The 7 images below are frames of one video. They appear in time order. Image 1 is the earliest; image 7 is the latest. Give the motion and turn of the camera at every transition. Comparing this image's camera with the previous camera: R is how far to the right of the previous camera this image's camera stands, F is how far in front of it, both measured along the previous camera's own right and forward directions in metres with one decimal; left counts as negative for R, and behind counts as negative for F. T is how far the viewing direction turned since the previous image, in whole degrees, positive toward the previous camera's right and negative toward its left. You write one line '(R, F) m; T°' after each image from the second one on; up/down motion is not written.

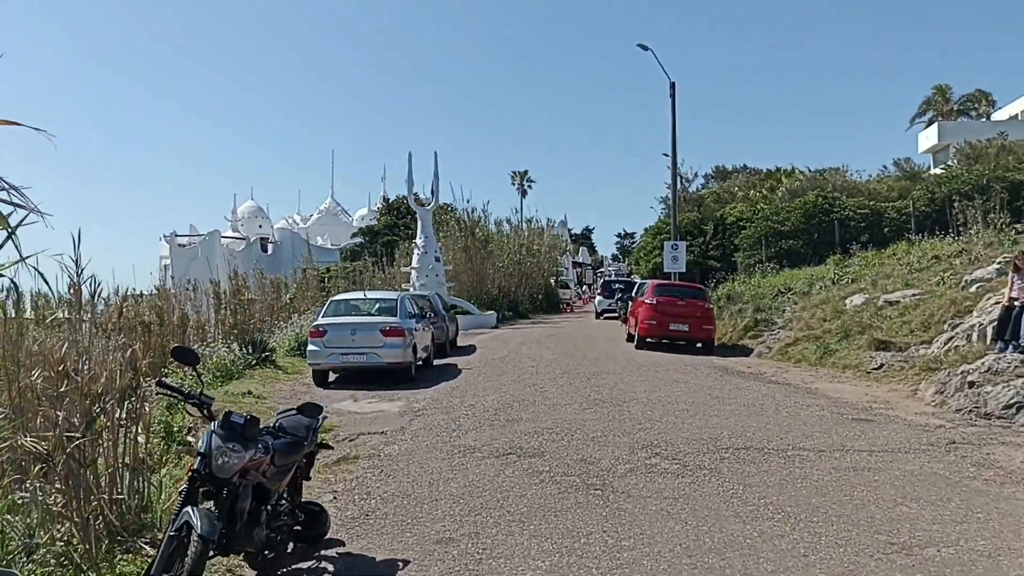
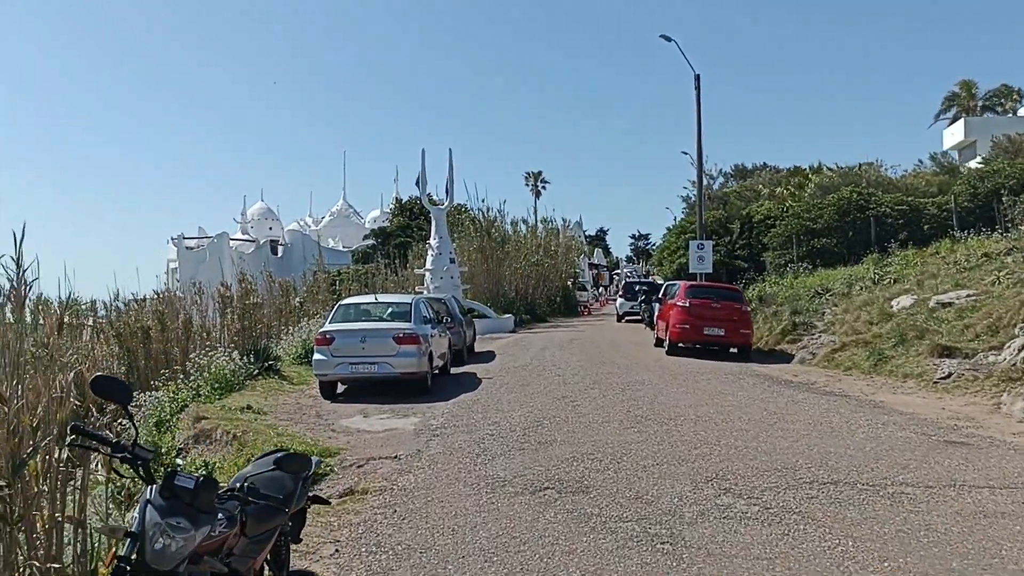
(-0.2, +1.4) m; -1°
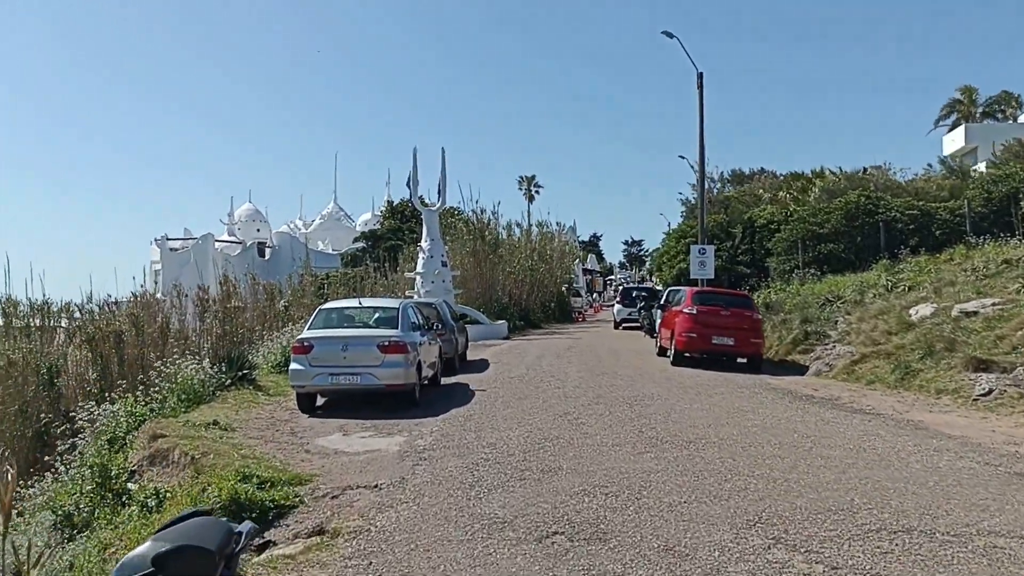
(-0.1, +1.3) m; 0°
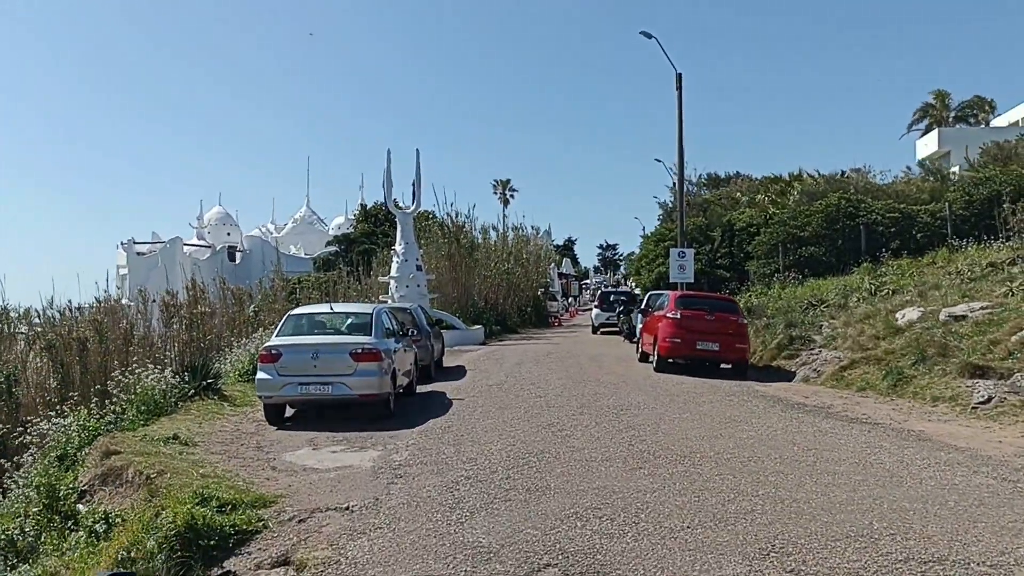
(-0.1, +0.6) m; +2°
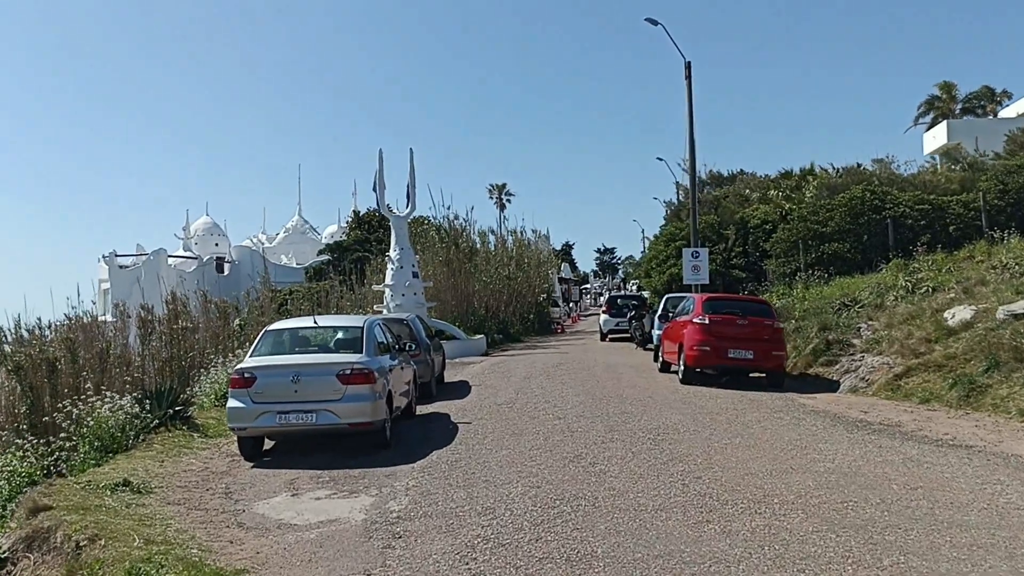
(-0.2, +1.9) m; 0°
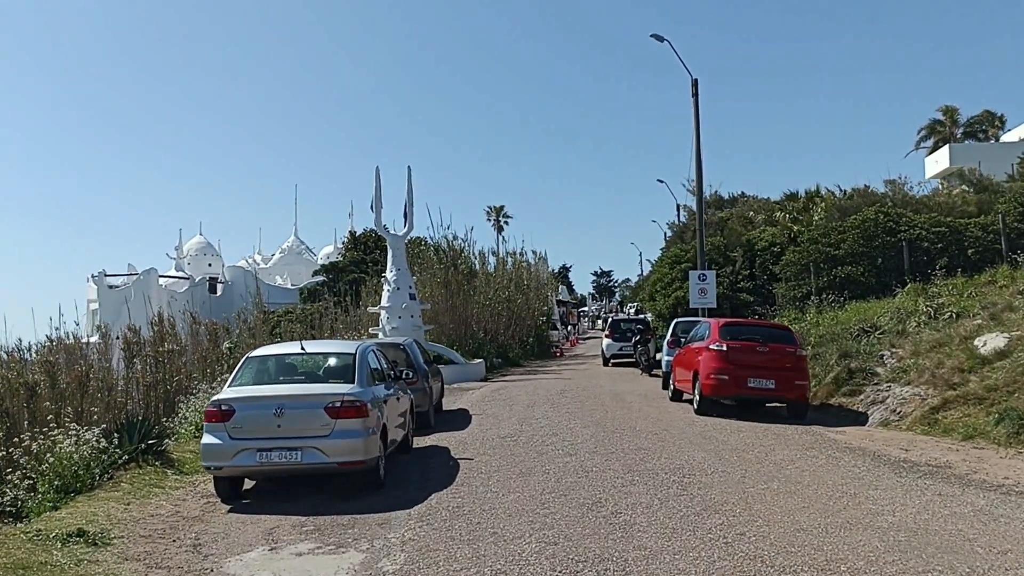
(-0.1, +1.1) m; 0°
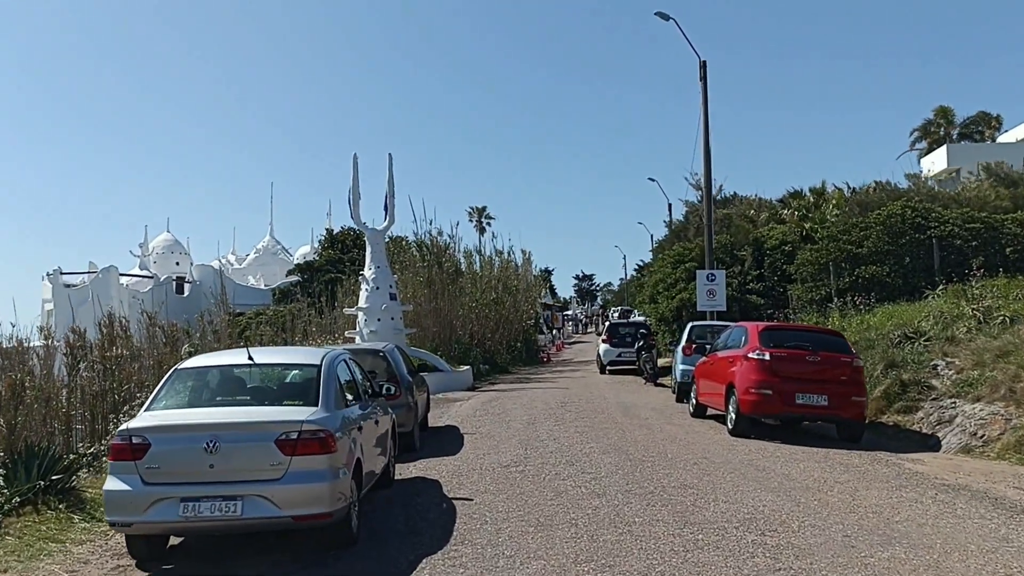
(-0.3, +2.5) m; +1°
